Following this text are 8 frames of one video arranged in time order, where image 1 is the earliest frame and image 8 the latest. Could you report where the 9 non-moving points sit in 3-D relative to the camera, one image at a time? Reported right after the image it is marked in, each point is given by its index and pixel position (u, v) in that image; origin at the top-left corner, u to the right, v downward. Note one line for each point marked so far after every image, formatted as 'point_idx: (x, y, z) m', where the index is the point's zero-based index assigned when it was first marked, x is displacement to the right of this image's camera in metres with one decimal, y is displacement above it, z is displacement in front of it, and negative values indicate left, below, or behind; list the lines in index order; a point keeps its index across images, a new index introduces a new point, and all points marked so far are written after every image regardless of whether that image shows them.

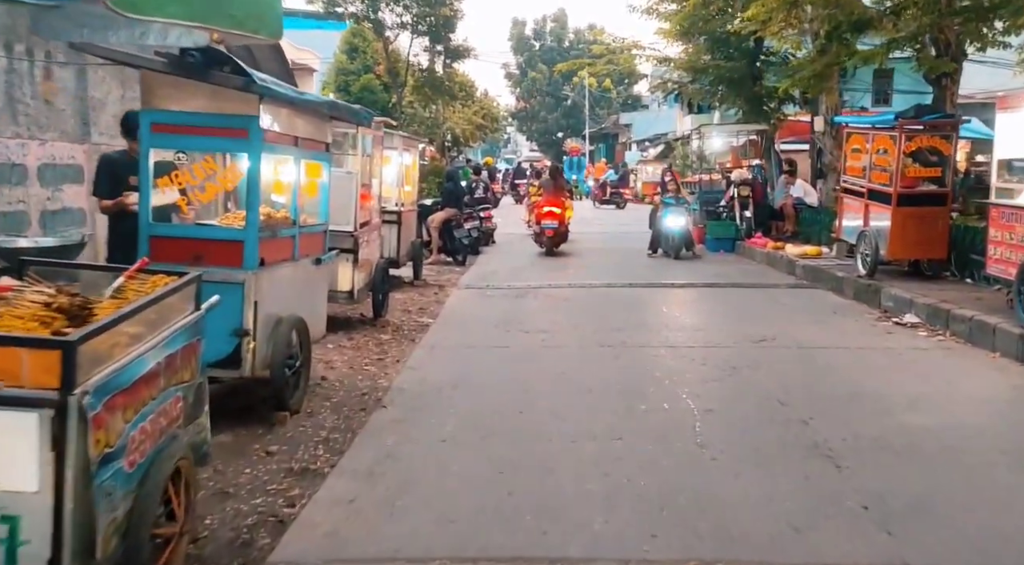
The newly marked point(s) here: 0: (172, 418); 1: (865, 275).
0: (-1.2, -0.5, +3.5) m
1: (+4.0, +0.1, +11.2) m
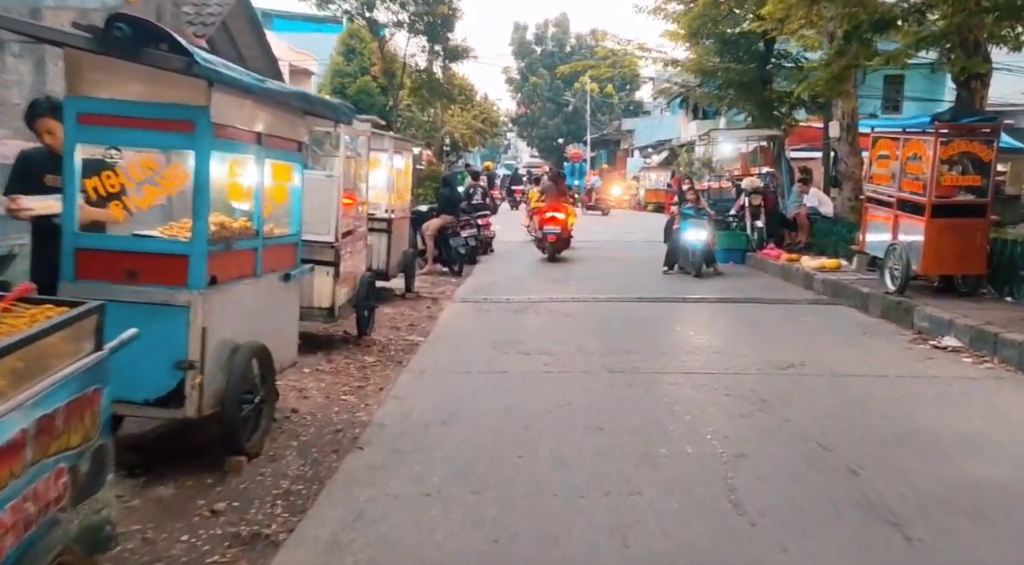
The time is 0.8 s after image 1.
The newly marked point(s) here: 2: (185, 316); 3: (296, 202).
0: (-1.2, -0.6, +2.6) m
1: (+4.0, -0.1, +10.3) m
2: (-1.5, -0.2, +4.4) m
3: (-1.3, +0.5, +6.0) m
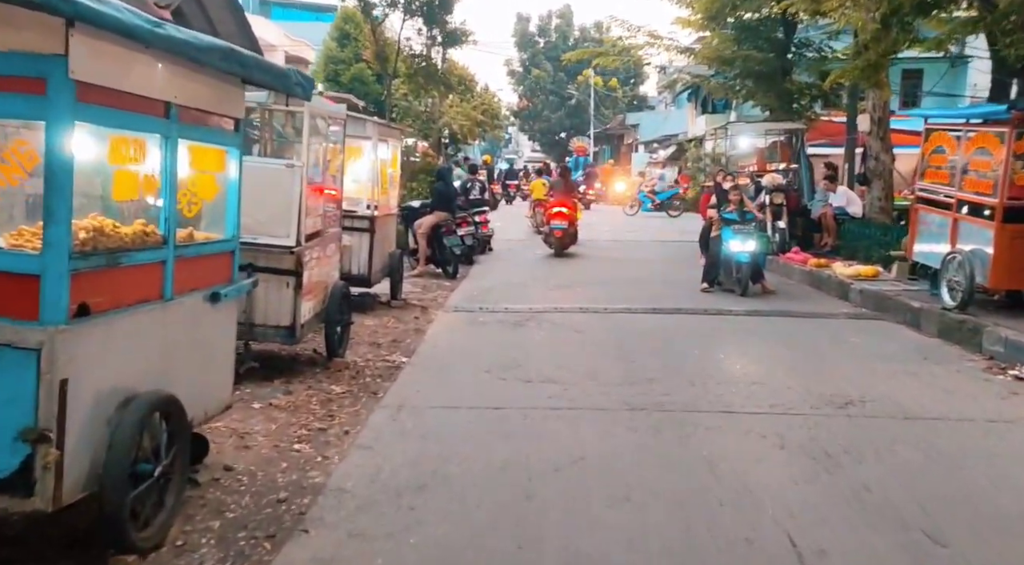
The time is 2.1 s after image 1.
0: (-1.2, -0.7, +1.2) m
1: (+4.0, -0.2, +8.9) m
2: (-1.5, -0.3, +3.0) m
3: (-1.3, +0.4, +4.6) m
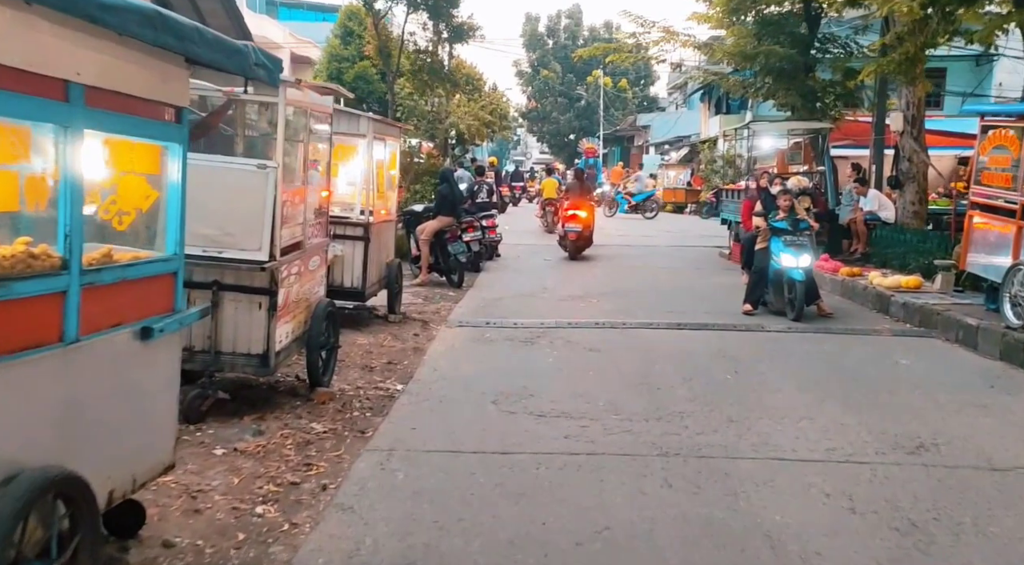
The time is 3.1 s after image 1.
0: (-1.2, -0.8, +0.3) m
1: (+4.1, -0.4, +7.9) m
2: (-1.4, -0.4, +2.1) m
3: (-1.3, +0.3, +3.7) m
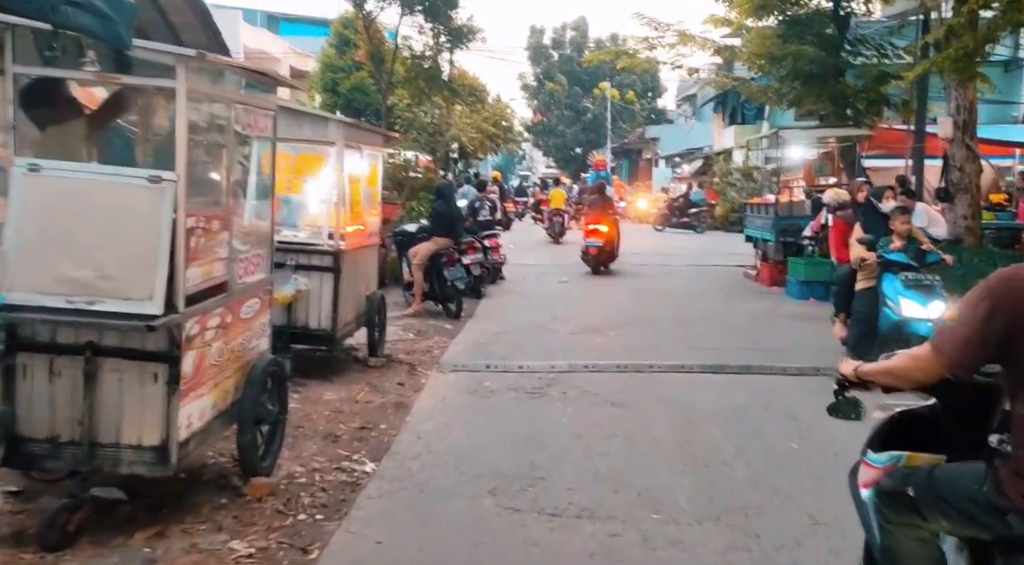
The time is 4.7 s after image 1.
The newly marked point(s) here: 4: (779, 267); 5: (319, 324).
0: (-1.2, -0.9, -1.3) m
1: (+4.1, -0.6, +6.3) m
2: (-1.5, -0.5, +0.5) m
3: (-1.3, +0.1, +2.1) m
4: (+4.3, +0.3, +15.6) m
5: (-1.4, -0.3, +6.9) m
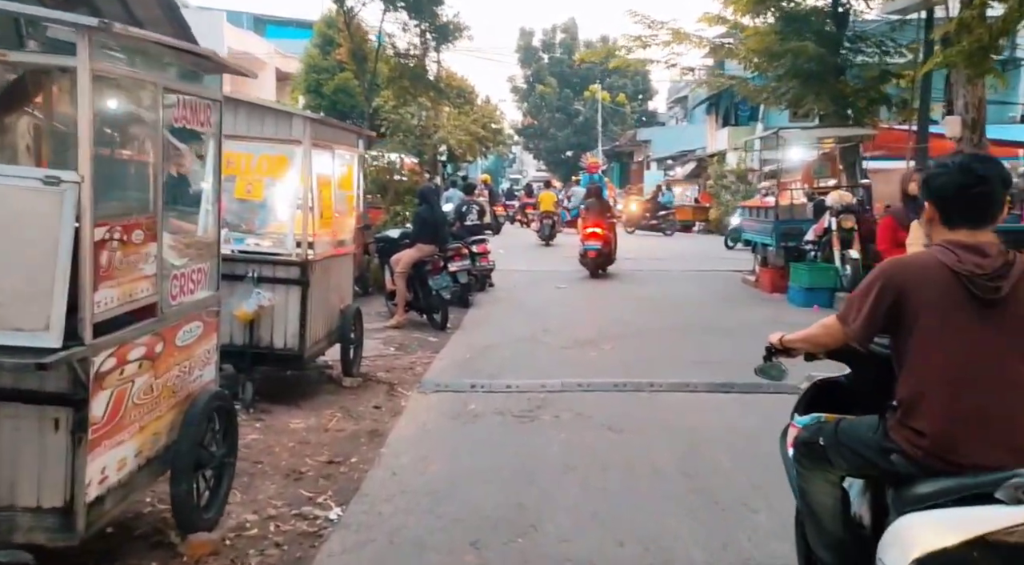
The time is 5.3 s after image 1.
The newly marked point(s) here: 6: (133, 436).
0: (-1.2, -1.0, -2.0) m
1: (+4.1, -0.7, +5.7) m
2: (-1.5, -0.6, -0.2) m
3: (-1.3, 0.0, +1.4) m
4: (+4.1, +0.2, +14.9) m
5: (-1.4, -0.4, +6.2) m
6: (-1.4, -0.5, +3.5) m
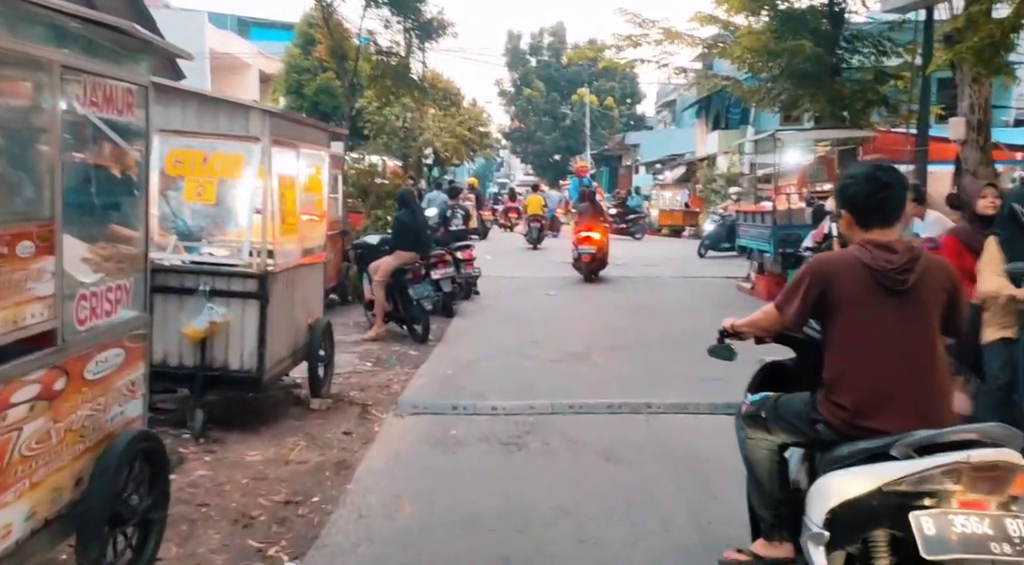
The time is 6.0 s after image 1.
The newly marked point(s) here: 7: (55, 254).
0: (-1.2, -1.0, -2.7) m
1: (+4.0, -0.7, +5.1) m
2: (-1.5, -0.7, -0.9) m
3: (-1.4, 0.0, +0.8) m
4: (+3.9, 0.0, +14.3) m
5: (-1.5, -0.5, +5.5) m
6: (-1.4, -0.6, +2.8) m
7: (-1.4, +0.1, +3.1) m
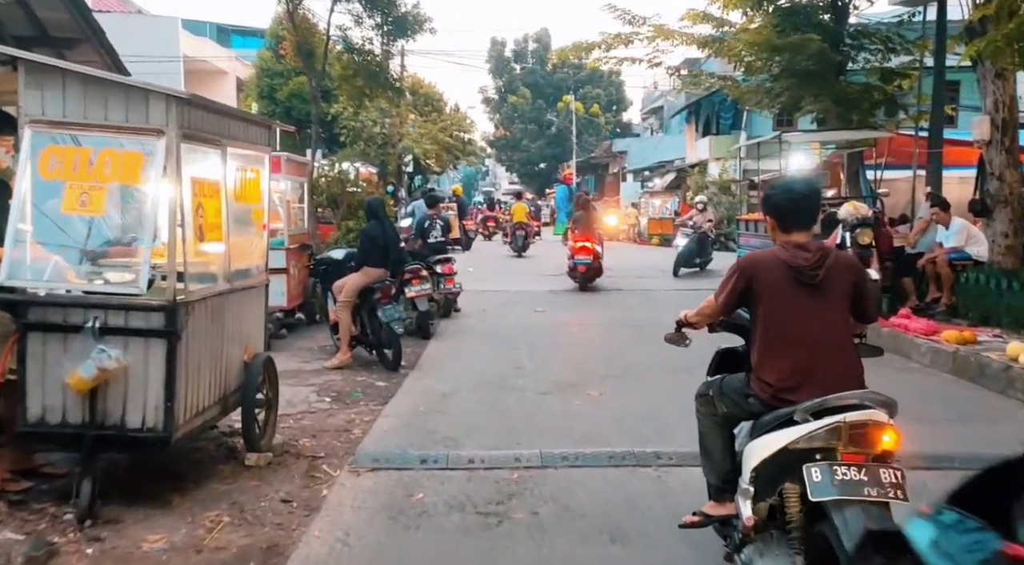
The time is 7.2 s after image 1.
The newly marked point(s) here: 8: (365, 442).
0: (-1.2, -1.1, -3.9) m
1: (+3.9, -0.8, +3.9) m
2: (-1.5, -0.8, -2.1) m
3: (-1.4, -0.1, -0.4) m
4: (+3.7, -0.1, +13.2) m
5: (-1.6, -0.6, +4.3) m
6: (-1.5, -0.7, +1.6) m
7: (-1.5, 0.0, +1.9) m
8: (-0.9, -1.0, +6.2) m
